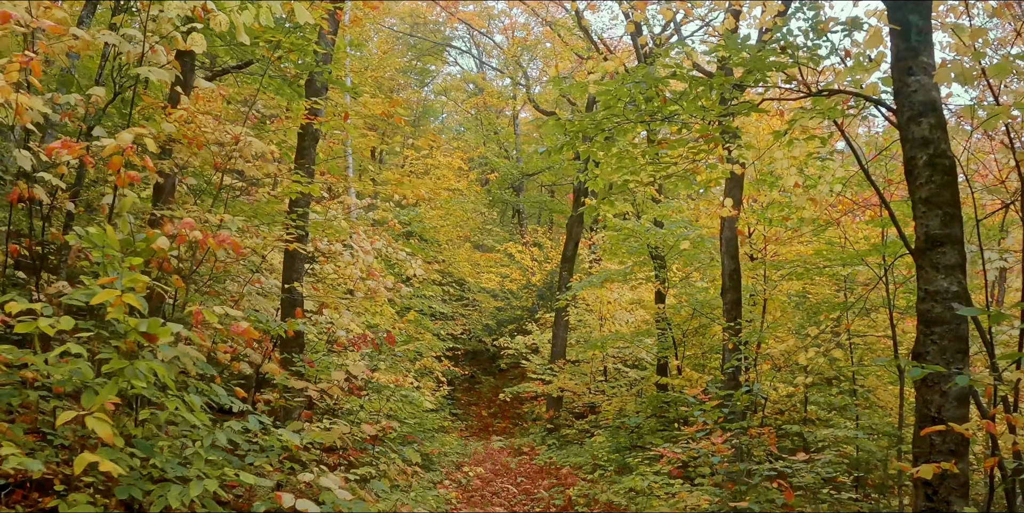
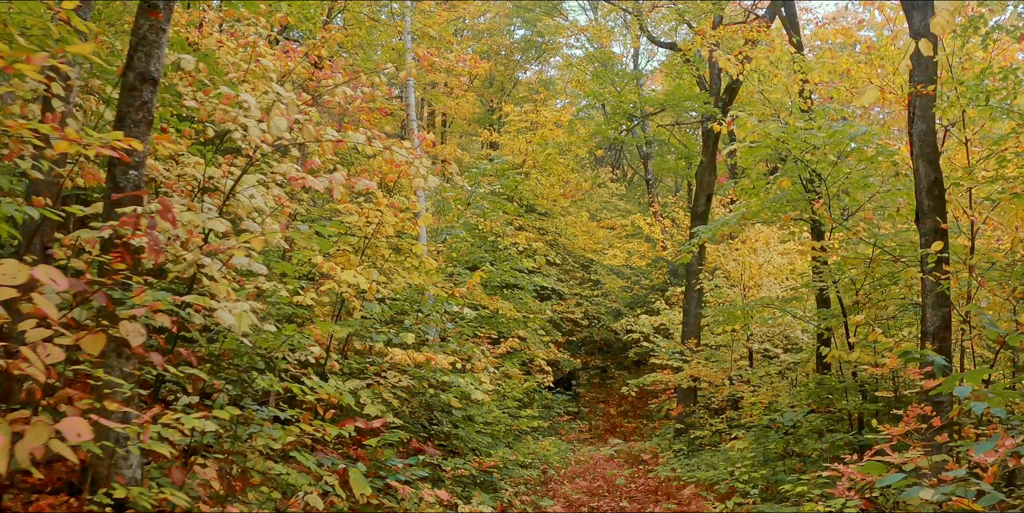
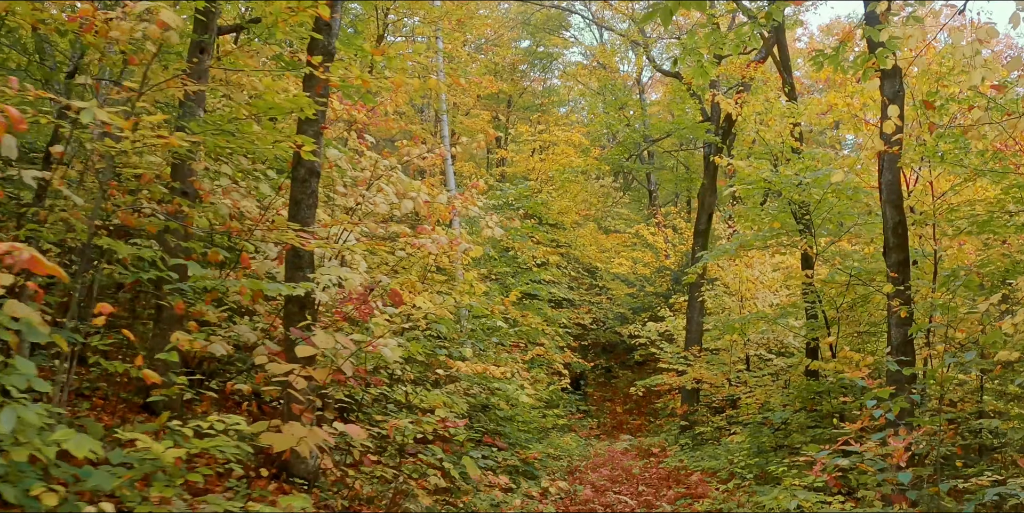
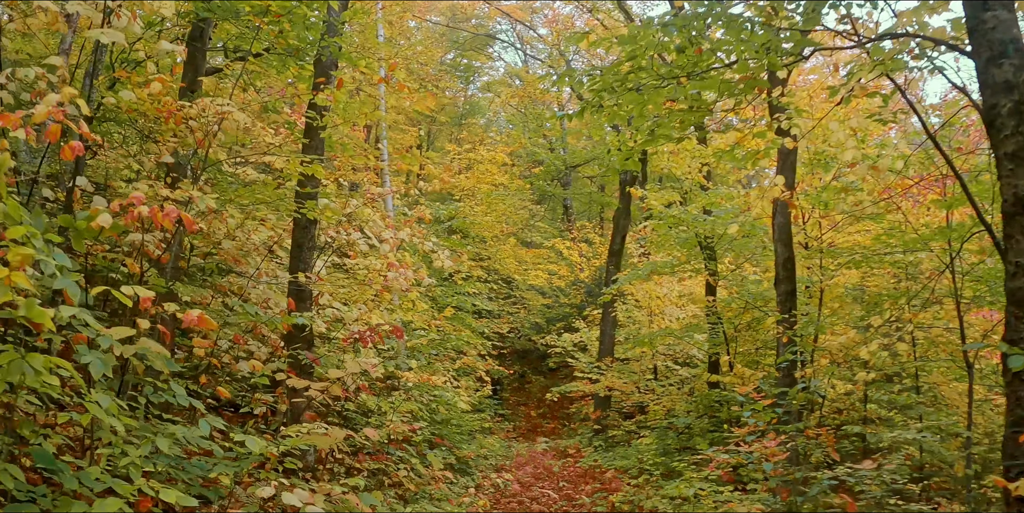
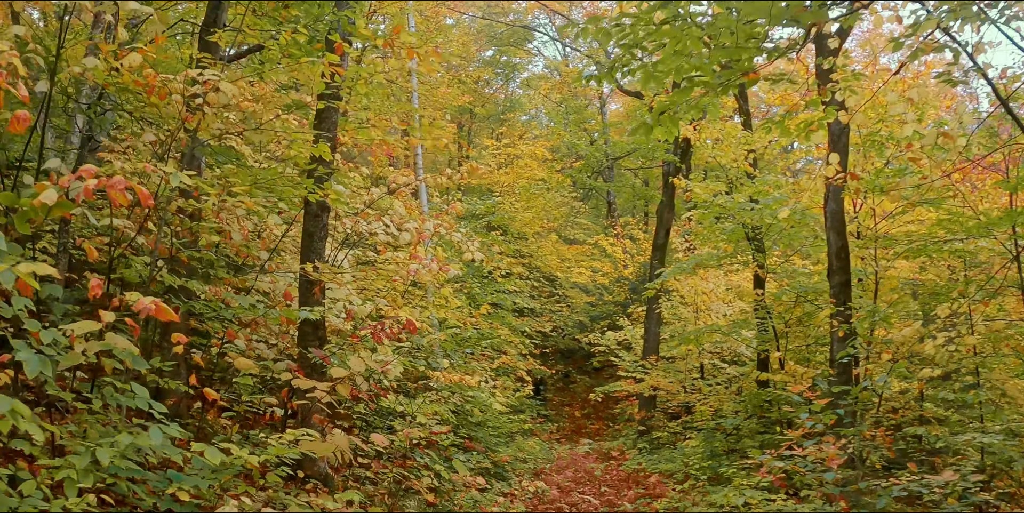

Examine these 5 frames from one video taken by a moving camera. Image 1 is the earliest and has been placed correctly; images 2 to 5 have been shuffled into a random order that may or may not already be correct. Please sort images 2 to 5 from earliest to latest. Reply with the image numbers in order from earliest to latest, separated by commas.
4, 5, 3, 2
